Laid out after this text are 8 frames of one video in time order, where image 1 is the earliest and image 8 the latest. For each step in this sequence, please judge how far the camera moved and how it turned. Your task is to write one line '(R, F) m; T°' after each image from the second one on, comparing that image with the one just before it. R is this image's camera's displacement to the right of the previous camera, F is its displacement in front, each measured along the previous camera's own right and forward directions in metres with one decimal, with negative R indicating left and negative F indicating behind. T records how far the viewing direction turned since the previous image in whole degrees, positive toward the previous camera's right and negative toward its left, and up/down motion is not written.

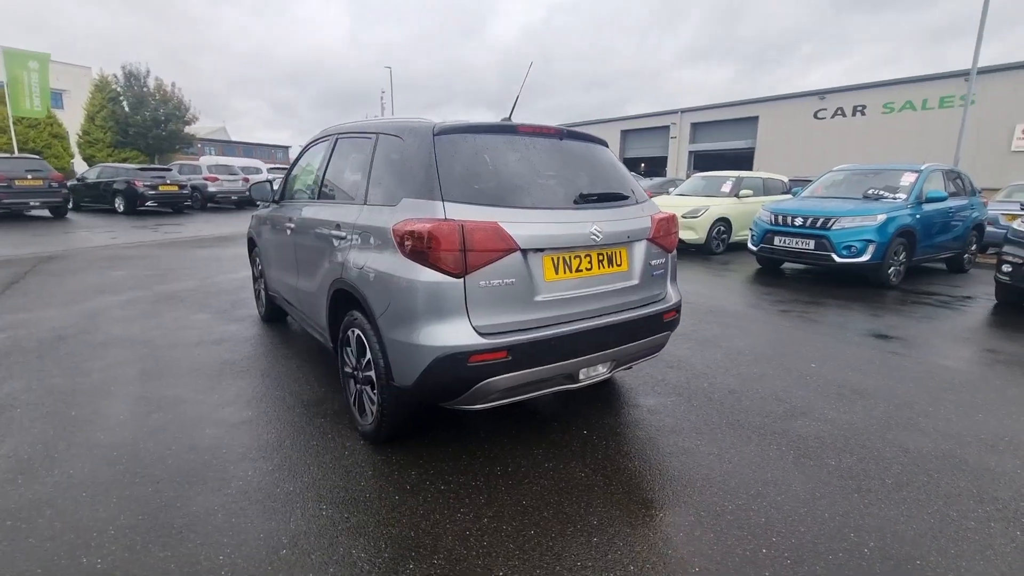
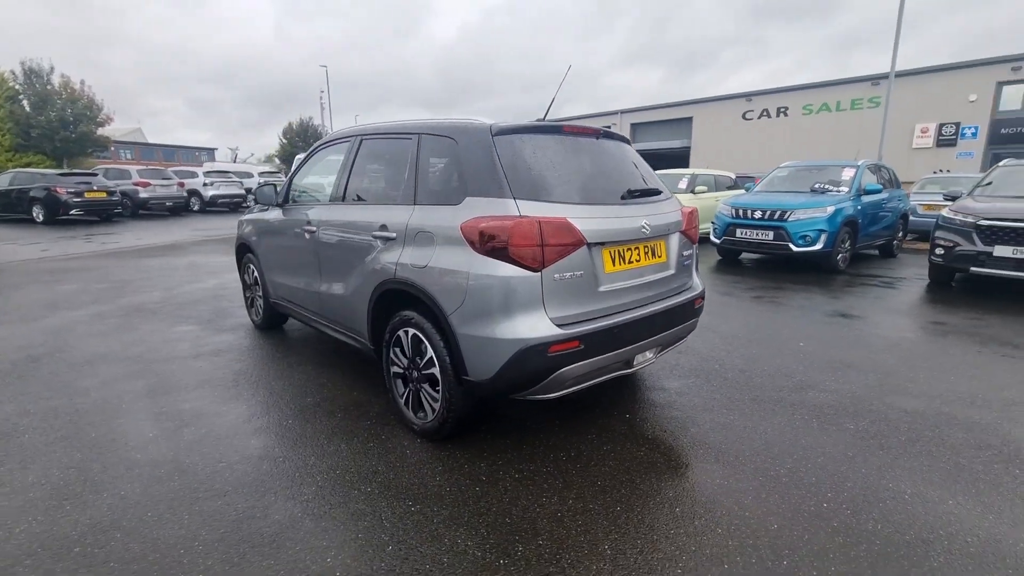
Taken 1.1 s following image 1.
(-0.7, -0.1) m; +7°
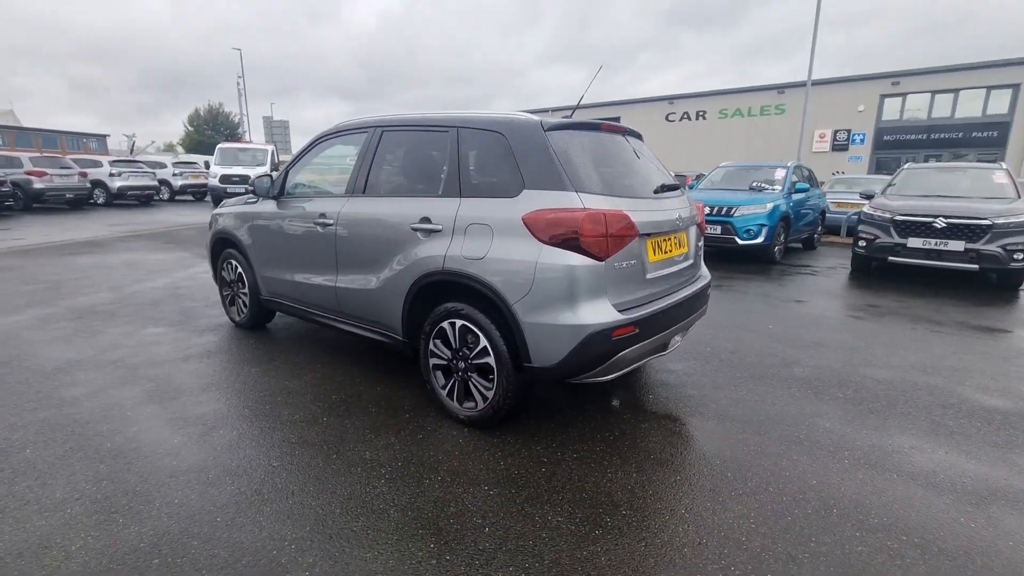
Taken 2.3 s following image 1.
(-0.8, -0.1) m; +8°
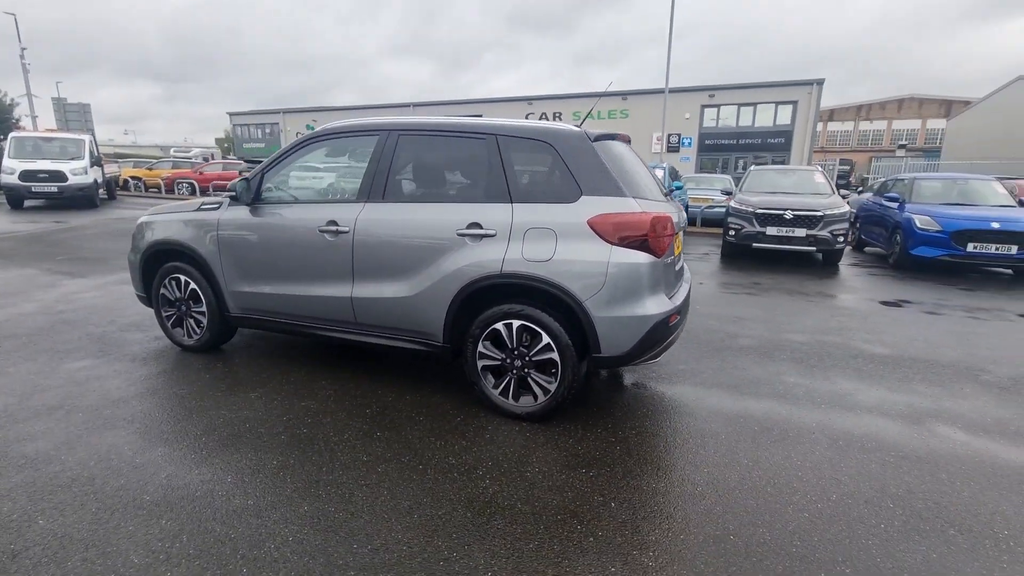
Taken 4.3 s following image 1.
(-1.3, 0.0) m; +16°
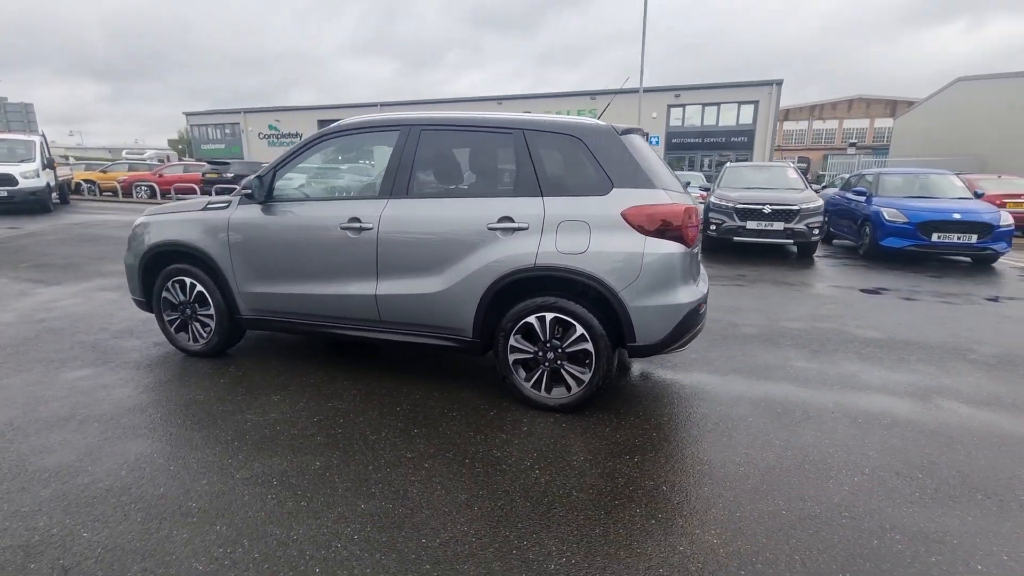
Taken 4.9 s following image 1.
(-0.4, 0.0) m; +4°
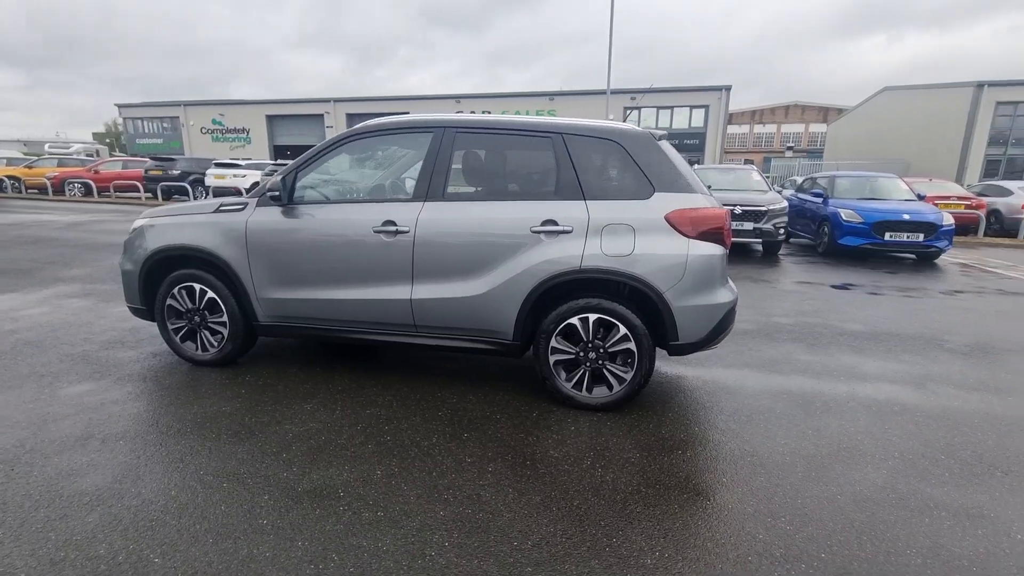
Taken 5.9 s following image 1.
(-0.6, 0.0) m; +5°
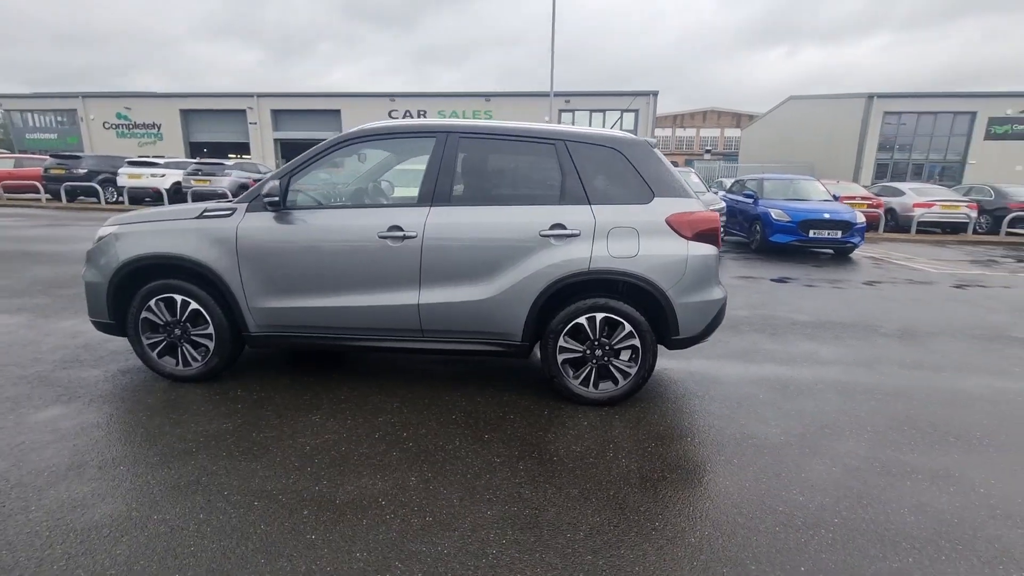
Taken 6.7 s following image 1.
(-0.5, -0.1) m; +8°
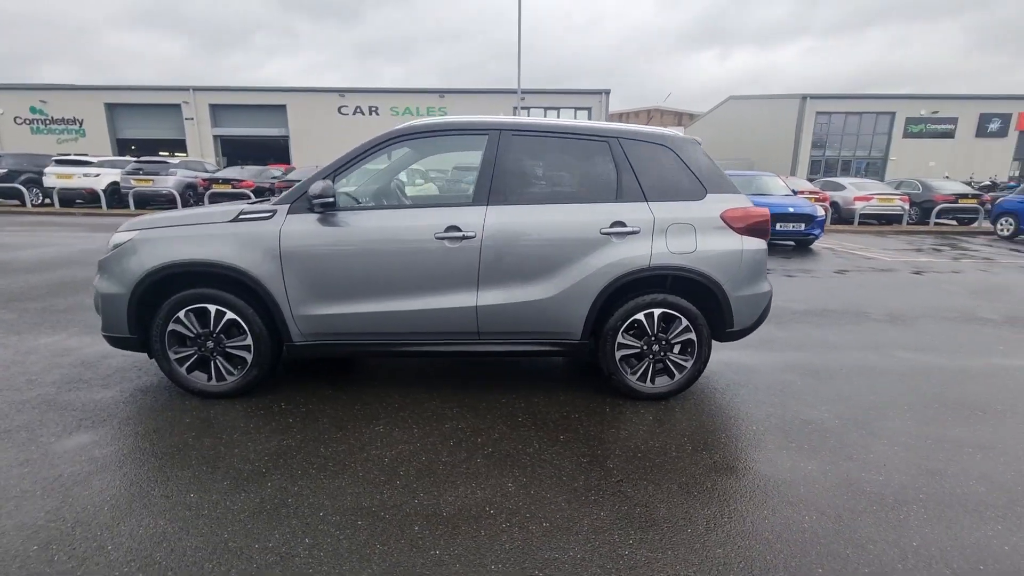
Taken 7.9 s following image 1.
(-0.8, +0.1) m; +6°
